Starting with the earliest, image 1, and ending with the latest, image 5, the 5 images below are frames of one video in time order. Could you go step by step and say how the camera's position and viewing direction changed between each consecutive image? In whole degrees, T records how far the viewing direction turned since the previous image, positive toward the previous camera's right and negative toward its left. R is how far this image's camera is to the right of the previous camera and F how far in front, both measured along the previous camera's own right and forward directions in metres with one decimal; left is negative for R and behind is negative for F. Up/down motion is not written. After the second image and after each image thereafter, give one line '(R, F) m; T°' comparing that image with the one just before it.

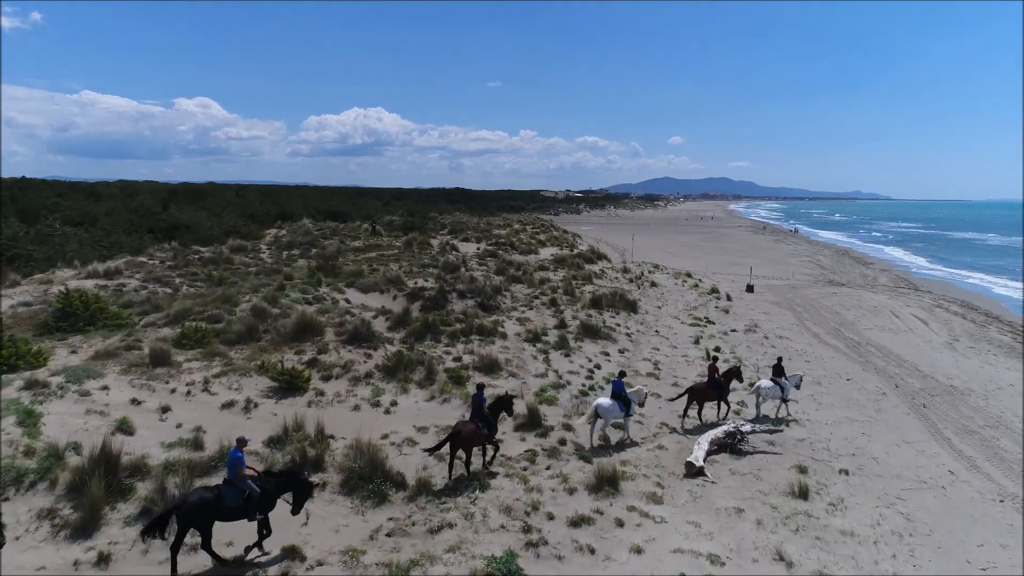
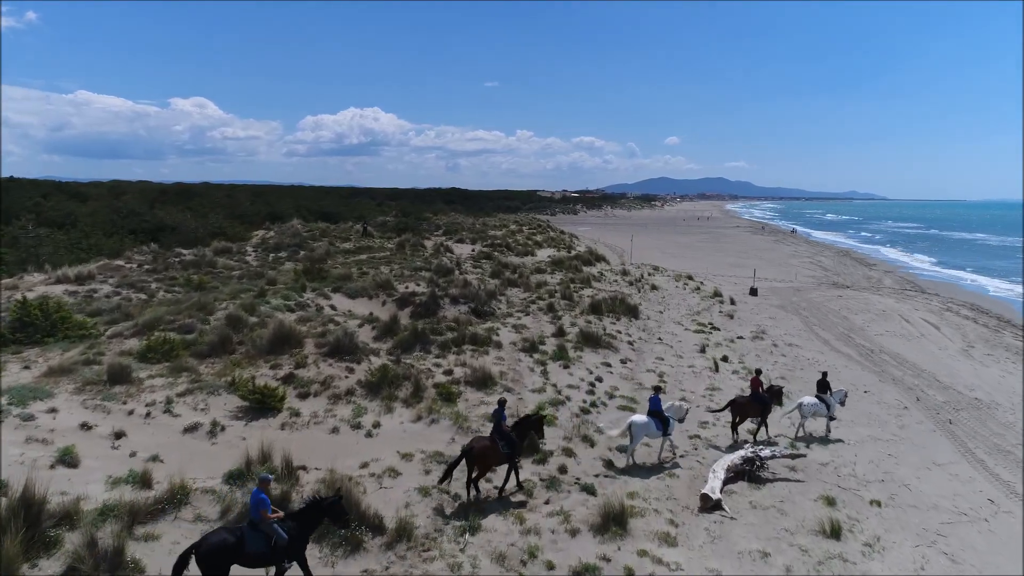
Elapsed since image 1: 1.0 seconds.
(0.0, +0.8) m; 0°
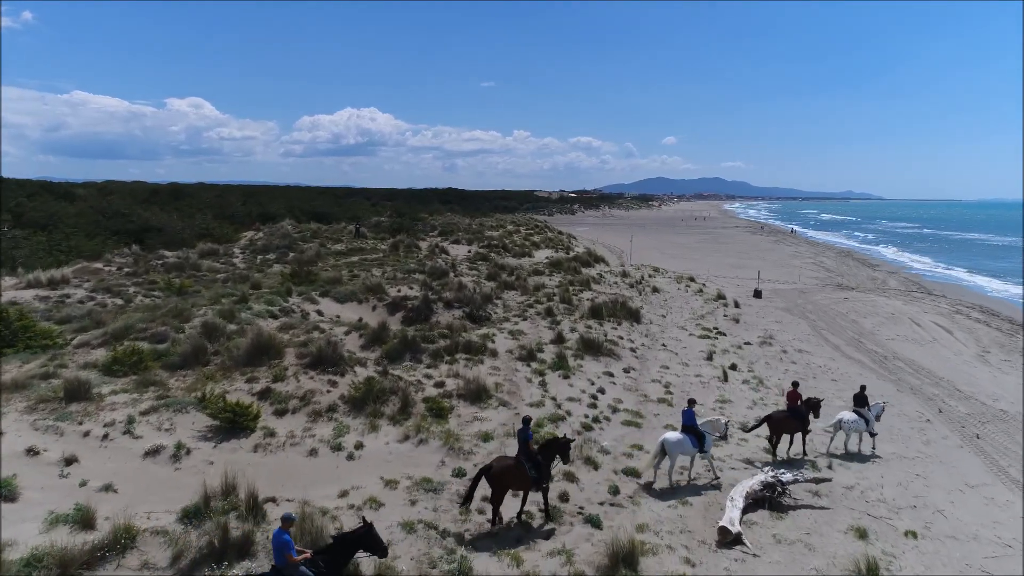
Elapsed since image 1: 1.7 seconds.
(0.0, +0.7) m; 0°
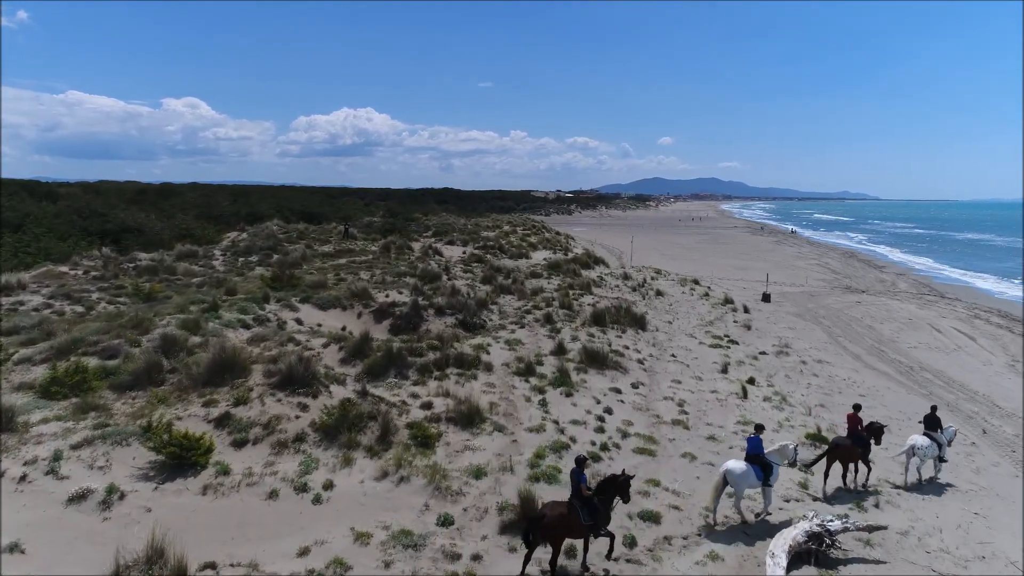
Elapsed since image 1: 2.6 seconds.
(0.0, +1.2) m; 0°
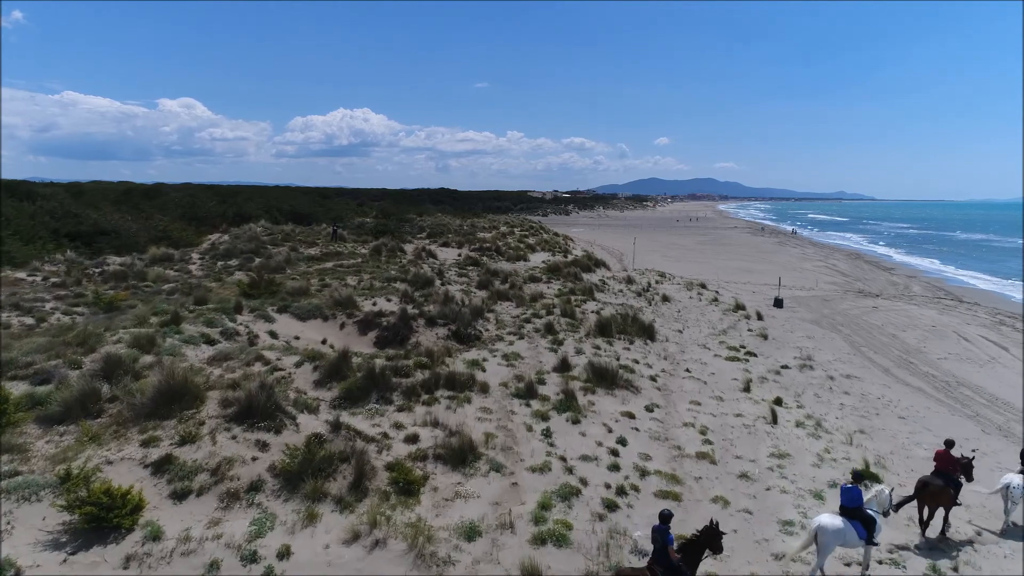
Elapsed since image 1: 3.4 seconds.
(0.0, +1.3) m; 0°
